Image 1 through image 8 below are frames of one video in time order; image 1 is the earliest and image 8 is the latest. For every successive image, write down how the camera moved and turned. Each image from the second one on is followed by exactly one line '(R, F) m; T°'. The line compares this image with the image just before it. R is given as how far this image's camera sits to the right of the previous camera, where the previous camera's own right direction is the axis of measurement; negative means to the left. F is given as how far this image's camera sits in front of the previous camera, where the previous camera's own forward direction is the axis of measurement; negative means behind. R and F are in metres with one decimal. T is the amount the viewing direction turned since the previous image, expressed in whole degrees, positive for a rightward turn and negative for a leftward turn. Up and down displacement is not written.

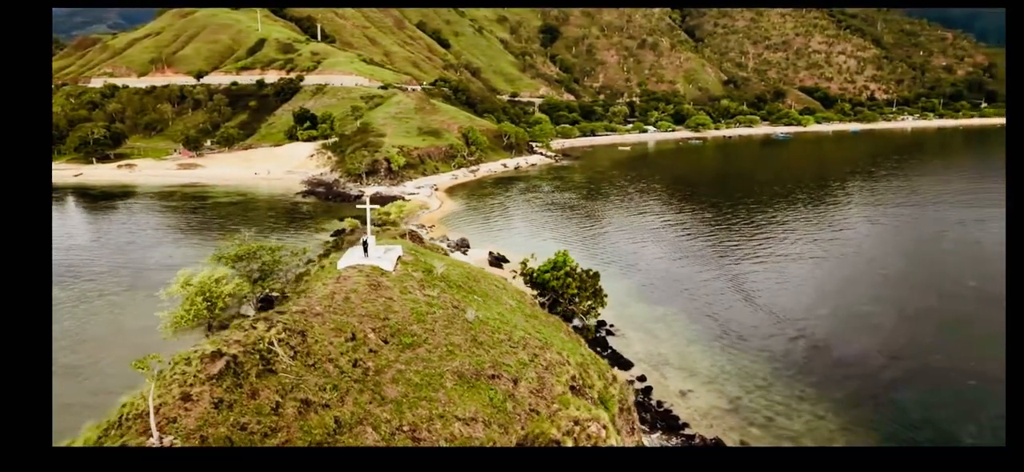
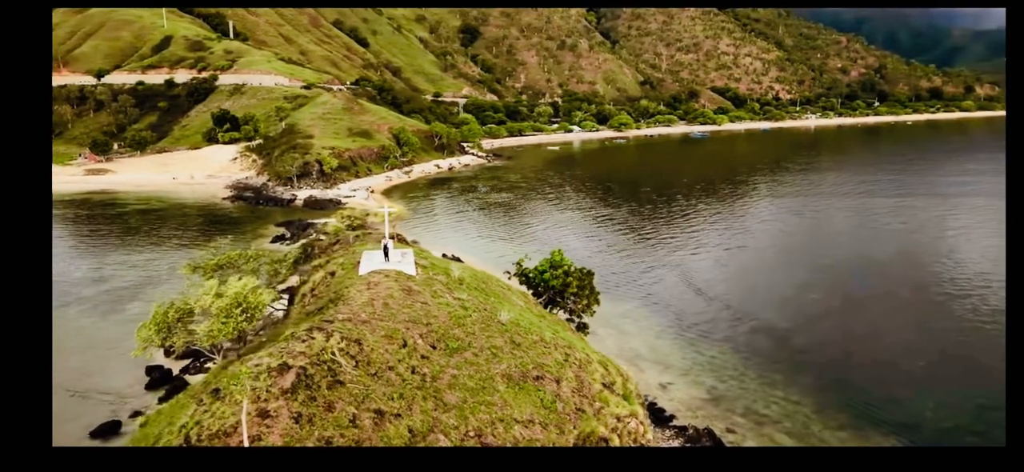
(-1.7, +0.1) m; +6°
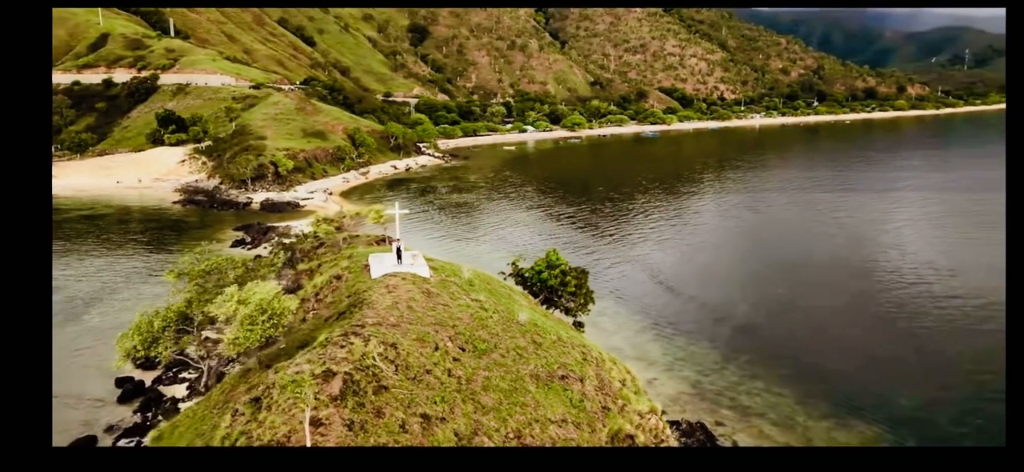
(-1.1, 0.0) m; +4°
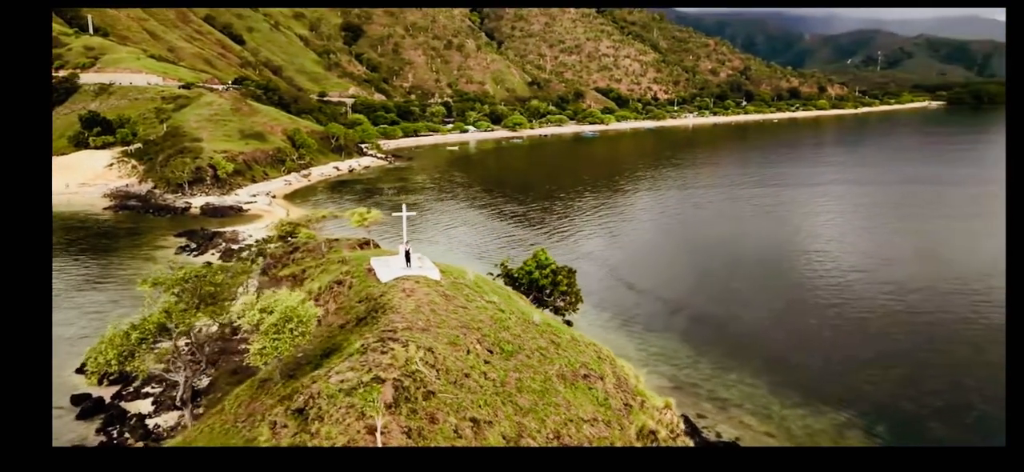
(-1.2, +0.1) m; +5°
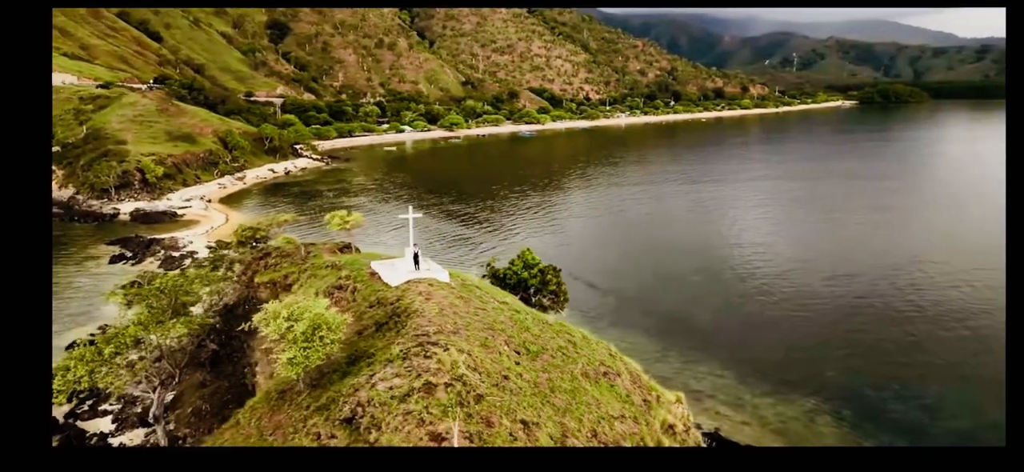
(-1.3, +0.1) m; +5°
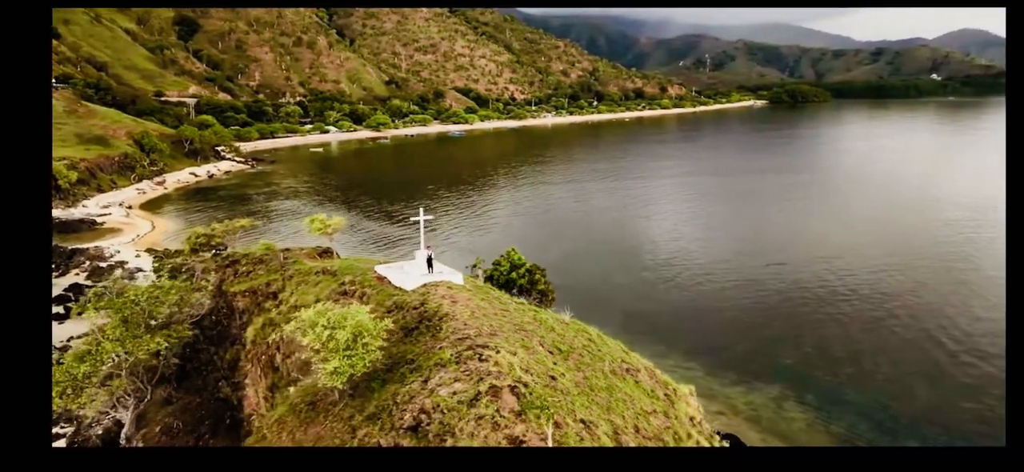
(-1.5, +0.1) m; +6°
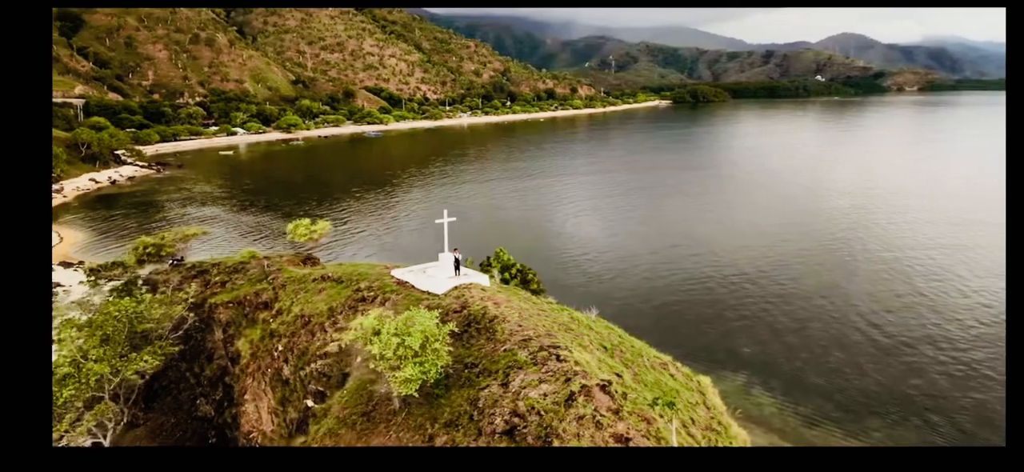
(-1.8, +0.1) m; +7°
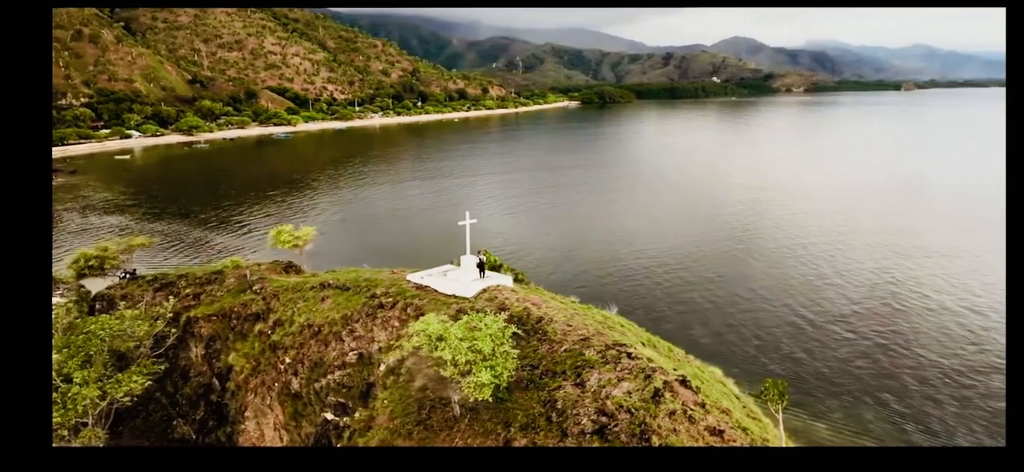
(-1.7, +0.2) m; +7°
